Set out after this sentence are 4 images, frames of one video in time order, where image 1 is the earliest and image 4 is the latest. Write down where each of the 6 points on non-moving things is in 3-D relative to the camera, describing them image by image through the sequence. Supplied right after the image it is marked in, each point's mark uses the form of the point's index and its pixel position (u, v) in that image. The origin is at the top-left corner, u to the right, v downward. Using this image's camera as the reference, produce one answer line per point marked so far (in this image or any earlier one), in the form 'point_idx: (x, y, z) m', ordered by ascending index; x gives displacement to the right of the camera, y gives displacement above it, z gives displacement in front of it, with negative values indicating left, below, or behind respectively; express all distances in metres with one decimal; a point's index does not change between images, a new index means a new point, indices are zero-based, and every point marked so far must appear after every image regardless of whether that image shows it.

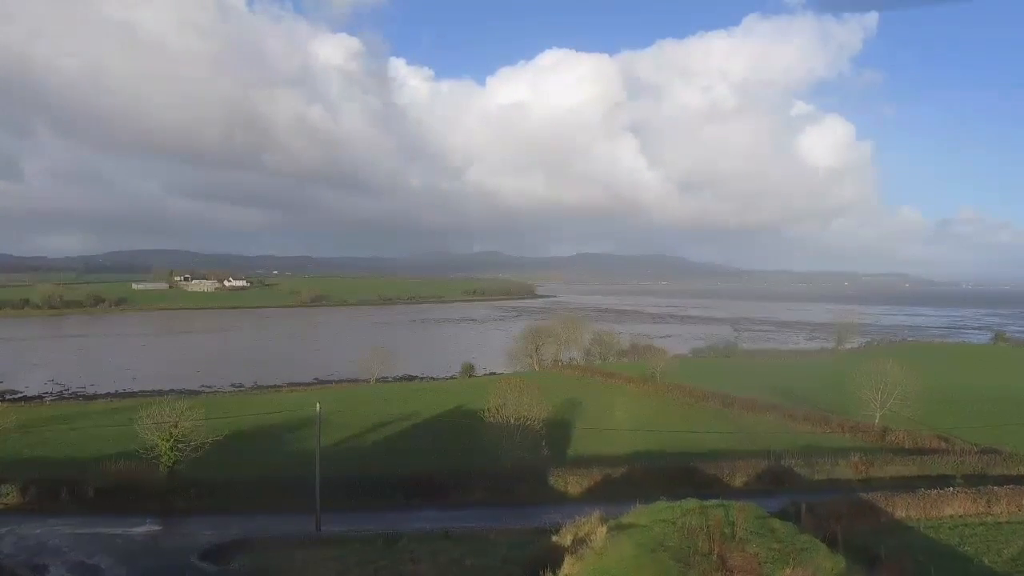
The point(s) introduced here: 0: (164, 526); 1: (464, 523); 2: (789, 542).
0: (-9.2, -6.3, +17.8) m
1: (-1.3, -6.4, +18.1) m
2: (+4.7, -4.3, +11.3) m
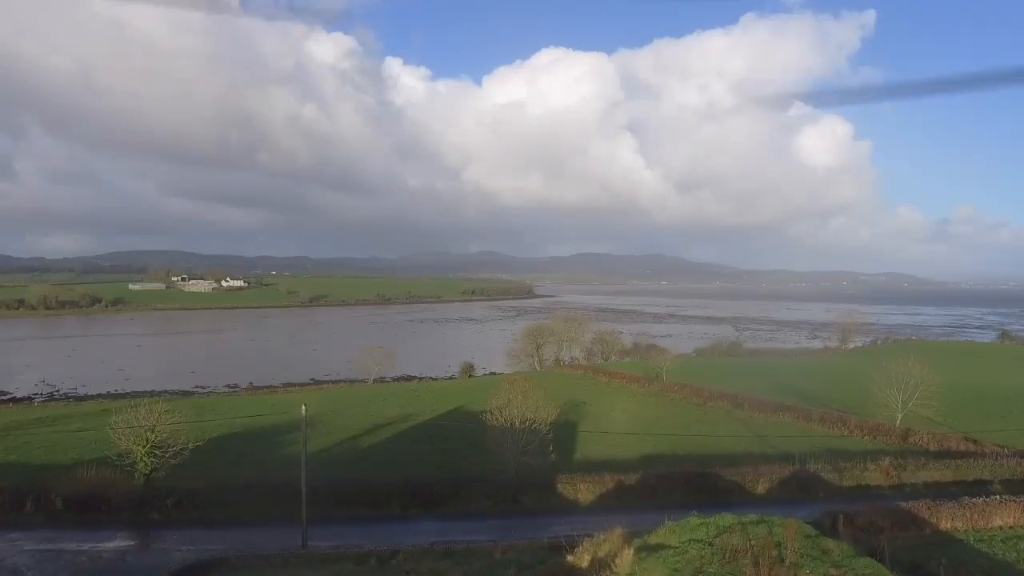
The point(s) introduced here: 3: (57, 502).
0: (-9.0, -6.1, +16.1) m
1: (-1.1, -6.2, +16.5) m
2: (+4.9, -4.1, +9.7) m
3: (-12.1, -5.7, +17.8) m
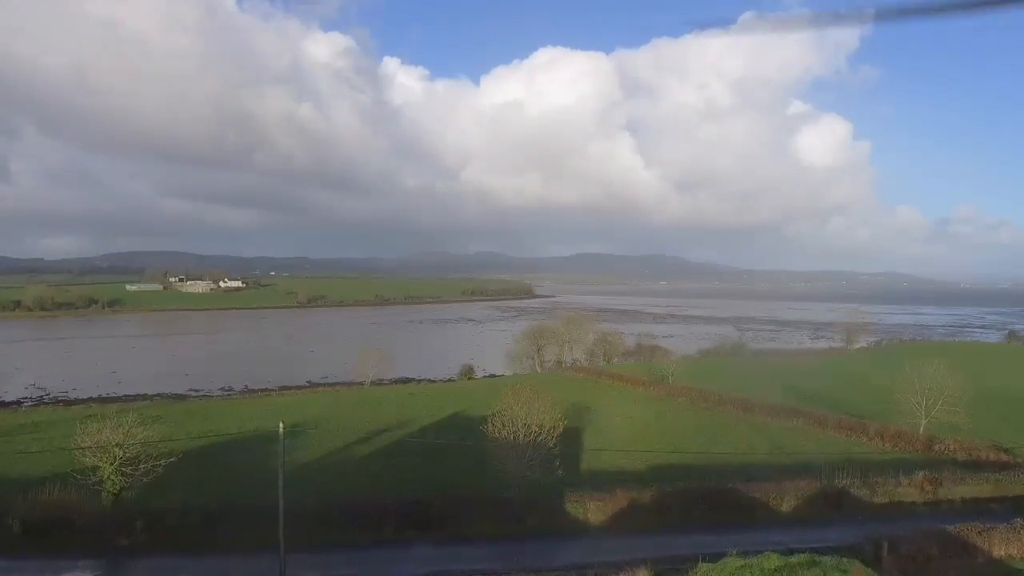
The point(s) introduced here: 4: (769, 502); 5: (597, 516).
0: (-8.9, -6.2, +14.5) m
1: (-1.0, -6.2, +14.9) m
2: (+5.0, -4.1, +8.1) m
3: (-12.0, -5.7, +16.1) m
4: (+7.1, -5.9, +18.5) m
5: (+2.2, -6.1, +17.8) m
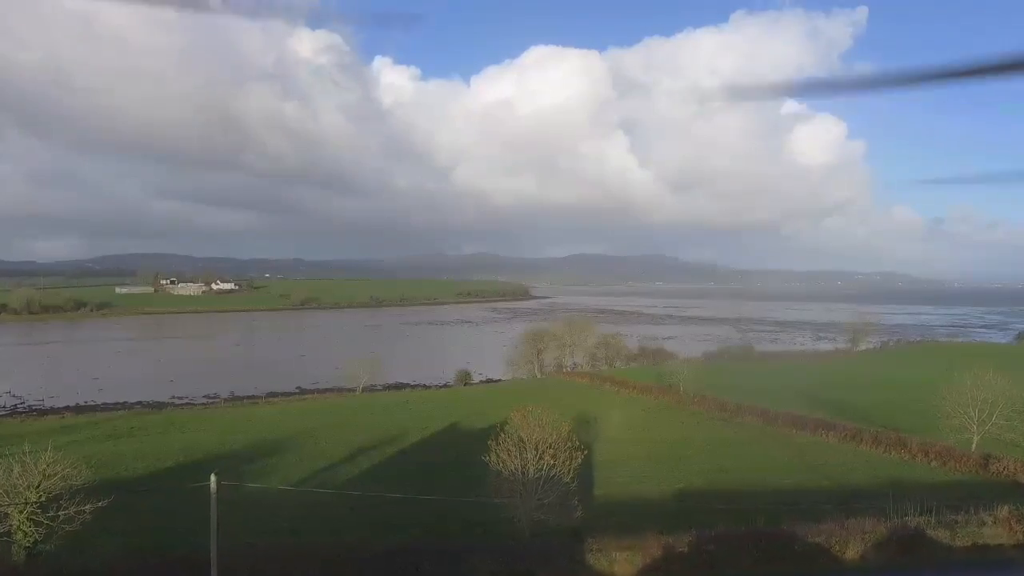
0: (-8.7, -6.2, +11.2) m
1: (-0.8, -6.2, +11.6) m
2: (+5.2, -4.1, +4.8) m
3: (-11.8, -5.8, +12.8) m
4: (+7.3, -6.0, +15.3) m
5: (+2.4, -6.1, +14.5) m
